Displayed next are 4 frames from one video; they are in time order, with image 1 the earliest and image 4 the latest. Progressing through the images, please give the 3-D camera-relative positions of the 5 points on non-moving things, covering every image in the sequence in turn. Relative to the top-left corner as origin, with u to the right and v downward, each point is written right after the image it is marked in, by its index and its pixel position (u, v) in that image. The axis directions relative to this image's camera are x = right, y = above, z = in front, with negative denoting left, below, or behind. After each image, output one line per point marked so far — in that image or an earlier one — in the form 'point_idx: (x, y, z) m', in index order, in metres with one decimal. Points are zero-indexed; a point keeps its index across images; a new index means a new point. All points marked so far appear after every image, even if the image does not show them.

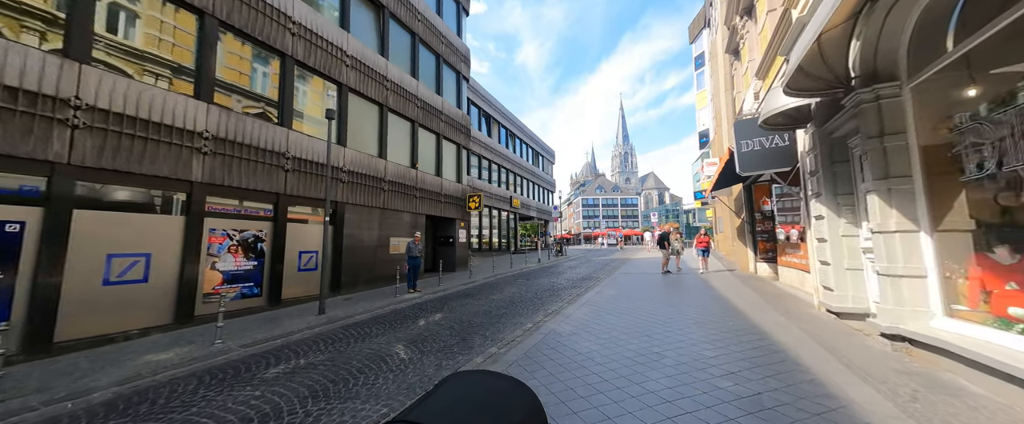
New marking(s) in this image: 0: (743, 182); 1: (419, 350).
0: (+9.1, +1.2, +11.9) m
1: (-1.7, -2.5, +5.5) m
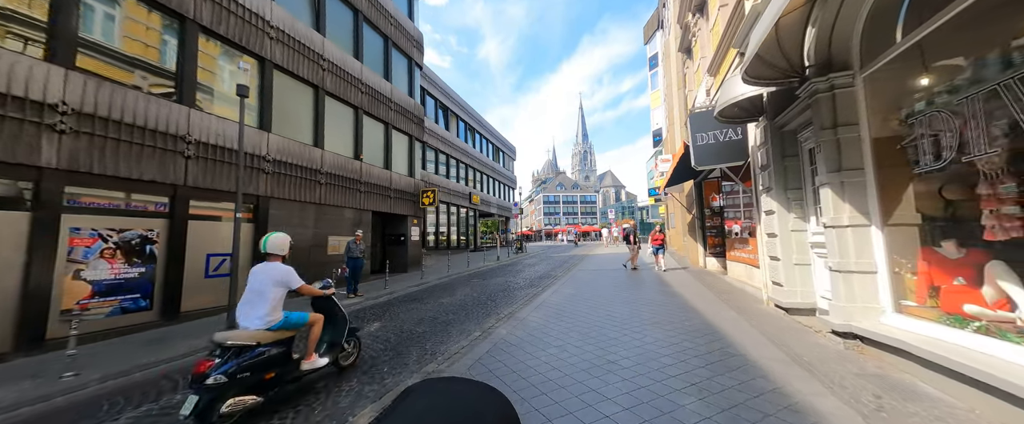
0: (+7.3, +1.3, +12.1) m
1: (-2.6, -2.4, +4.6) m
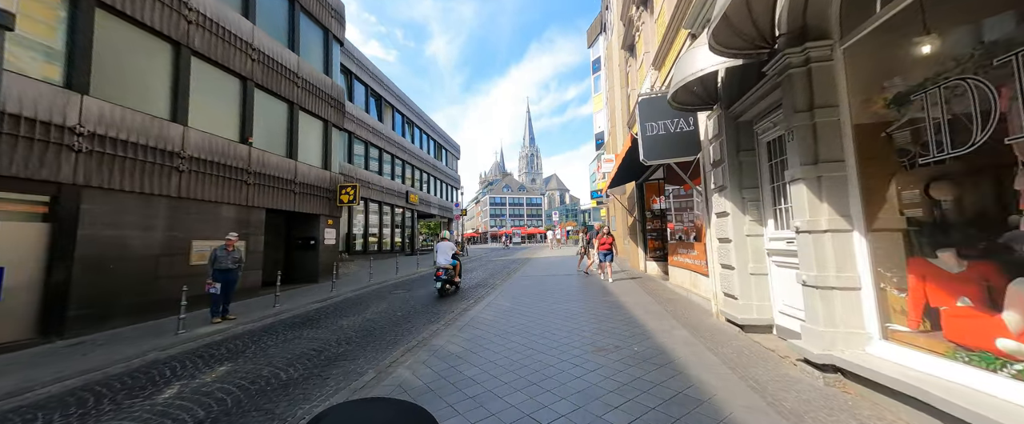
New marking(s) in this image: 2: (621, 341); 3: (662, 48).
0: (+4.8, +1.2, +11.8) m
1: (-3.7, -2.4, +2.6) m
2: (+1.7, -2.1, +4.7) m
3: (+3.6, +4.0, +7.3) m
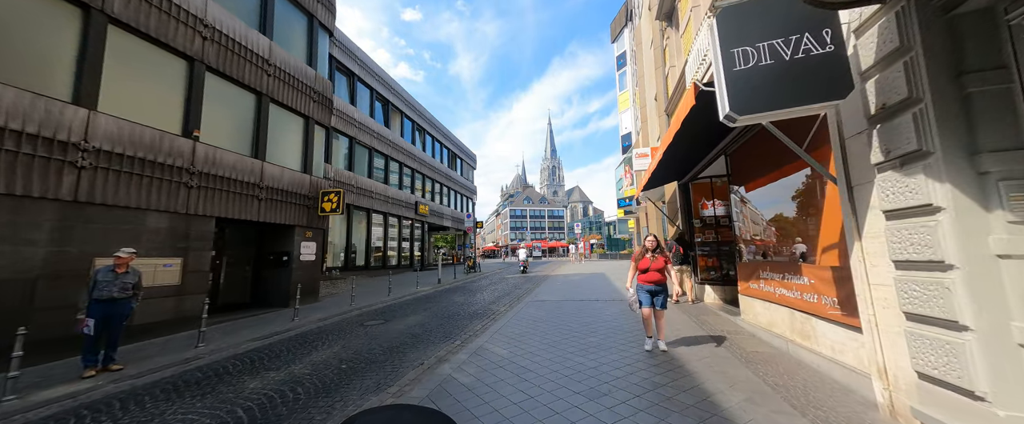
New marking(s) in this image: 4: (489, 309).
0: (+5.1, +1.0, +9.1) m
1: (-4.1, -2.3, +0.4) m
2: (+1.4, -2.0, +2.2) m
3: (+3.5, +3.9, +4.8) m
4: (-0.8, -3.1, +9.5) m
